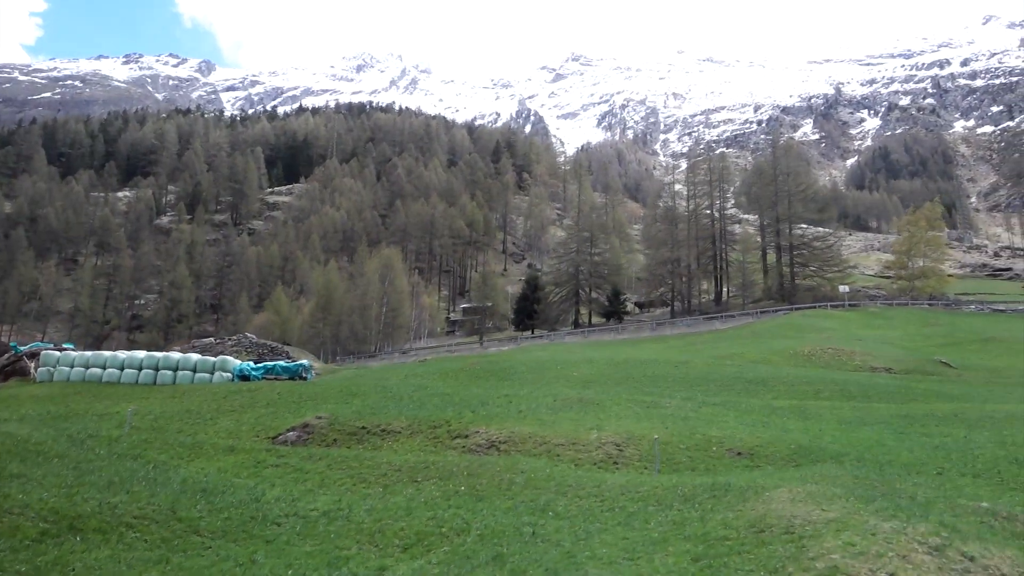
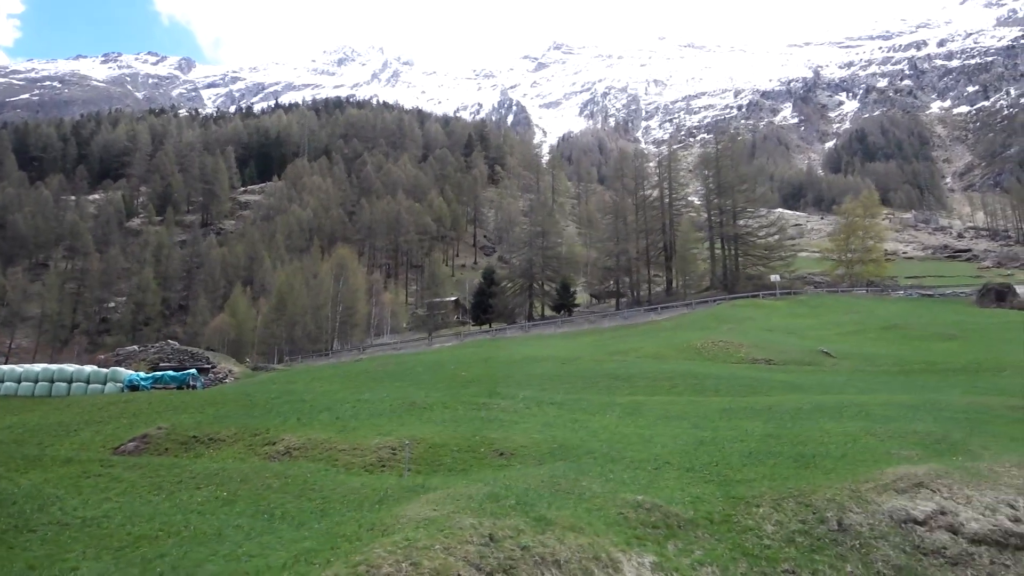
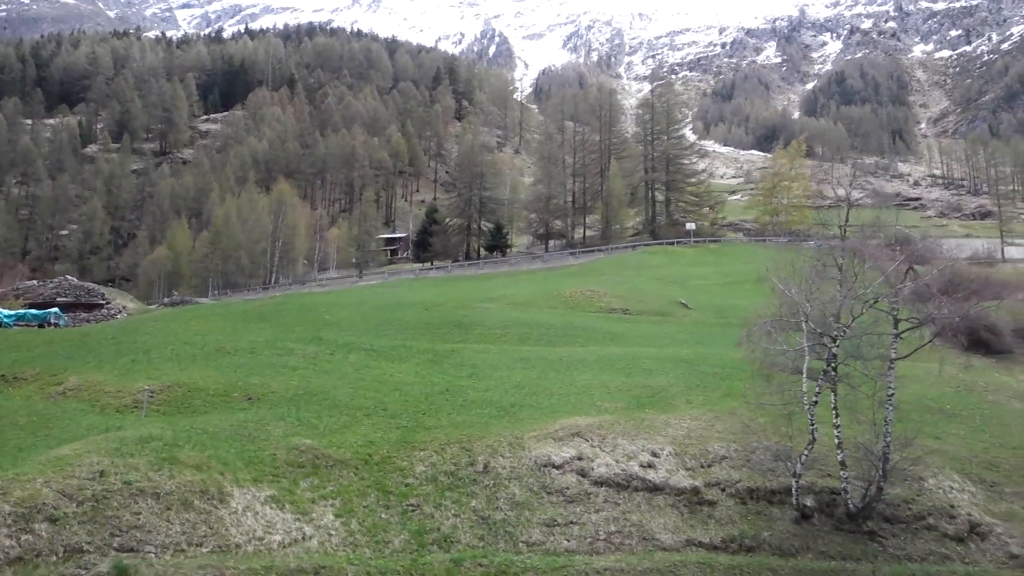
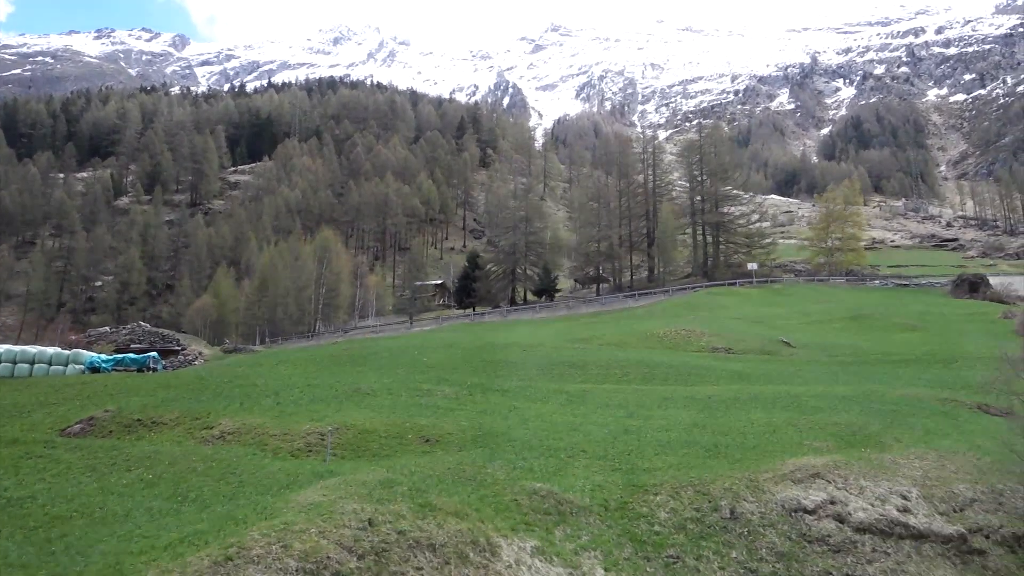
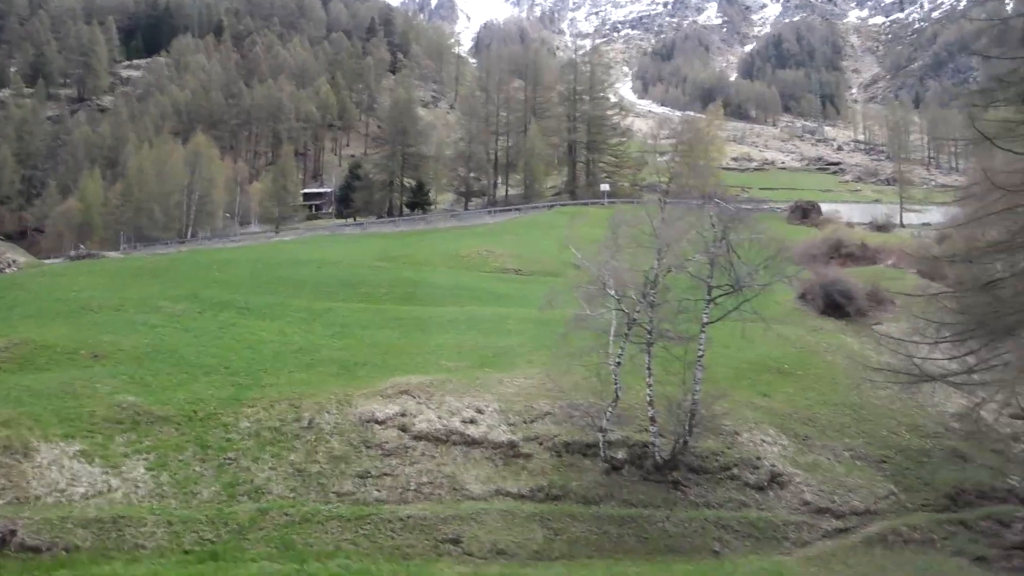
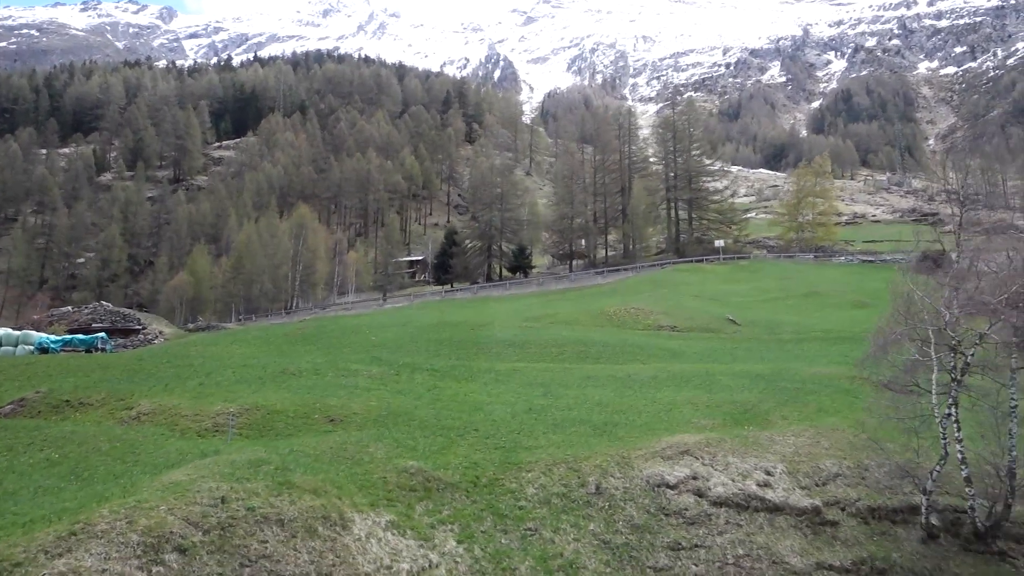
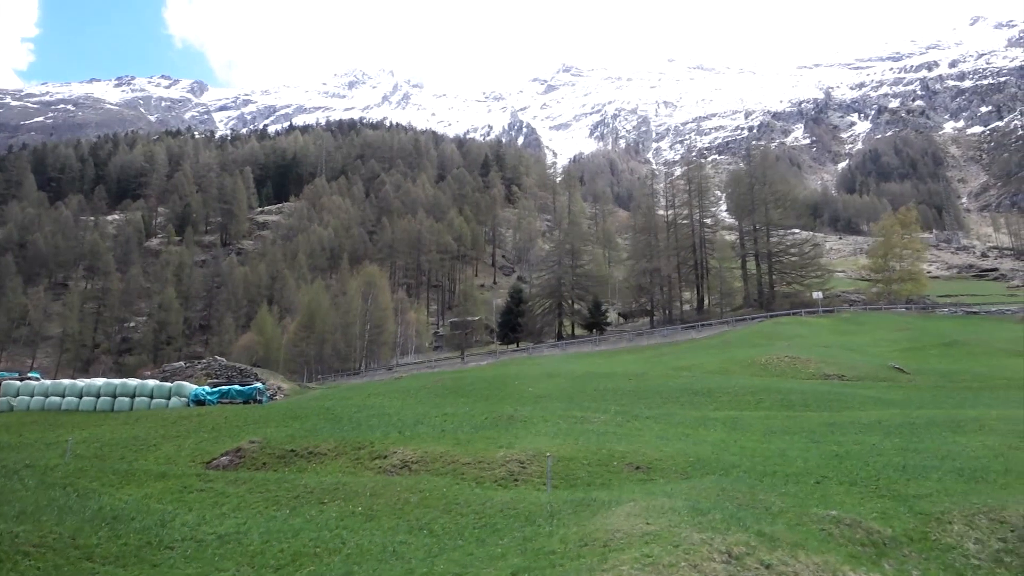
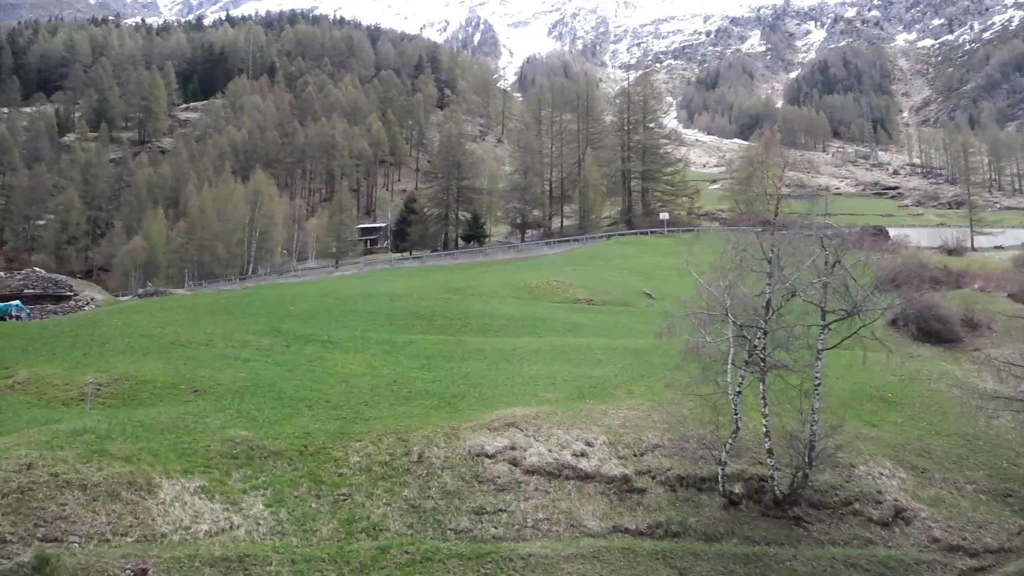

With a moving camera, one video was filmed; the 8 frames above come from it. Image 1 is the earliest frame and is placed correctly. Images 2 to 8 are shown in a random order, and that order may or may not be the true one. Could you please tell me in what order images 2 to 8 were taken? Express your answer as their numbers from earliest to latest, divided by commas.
7, 2, 4, 6, 3, 8, 5
